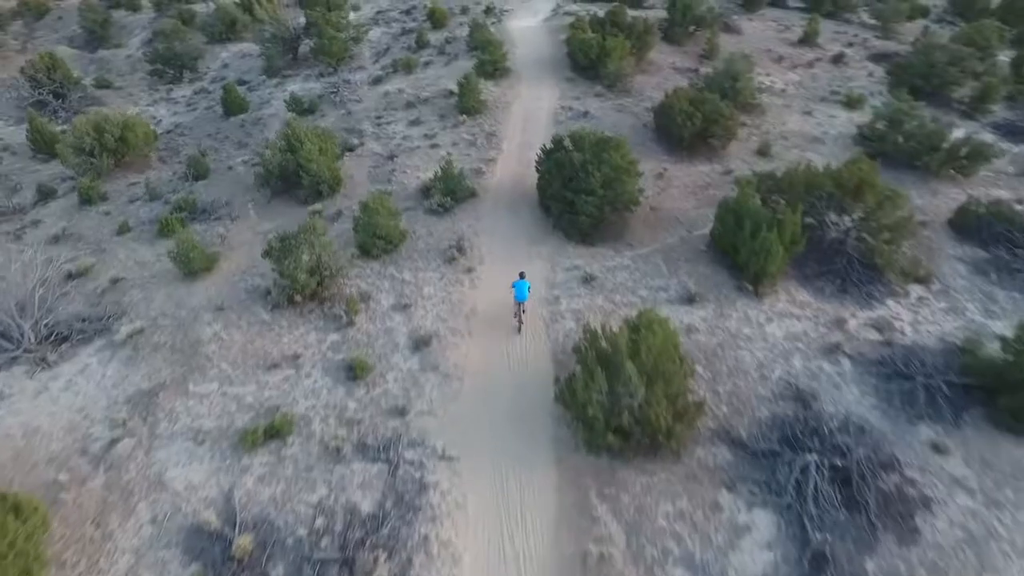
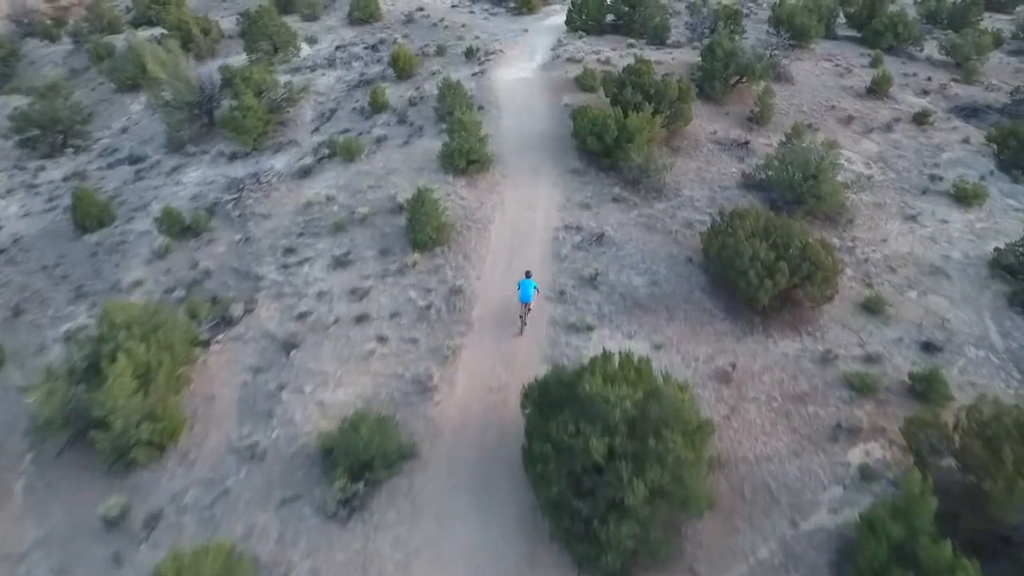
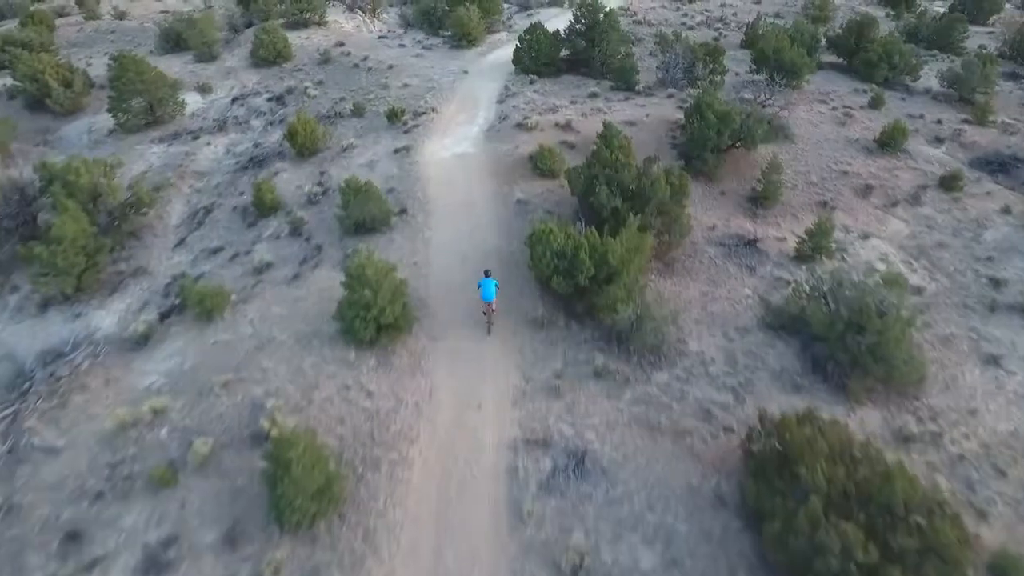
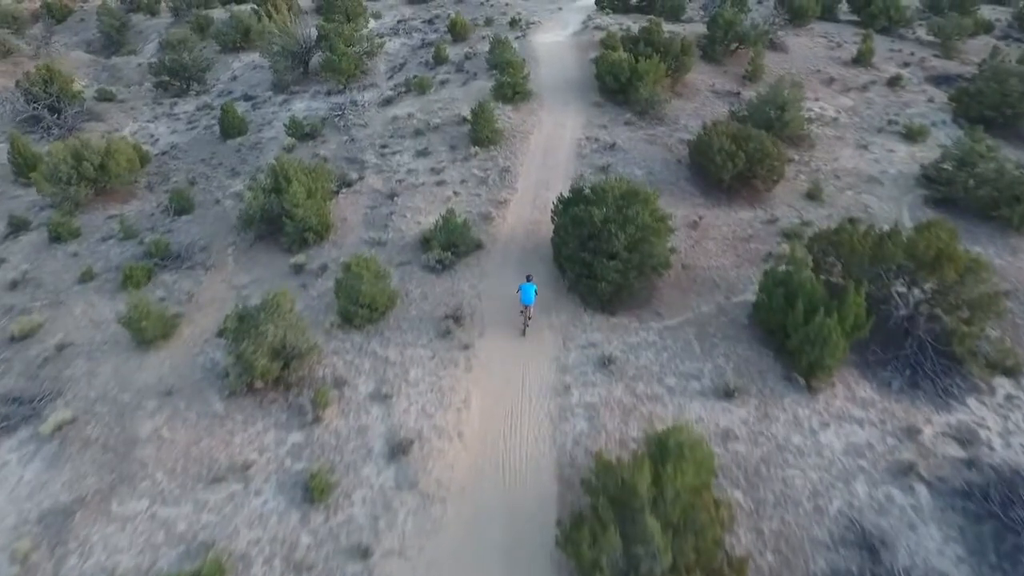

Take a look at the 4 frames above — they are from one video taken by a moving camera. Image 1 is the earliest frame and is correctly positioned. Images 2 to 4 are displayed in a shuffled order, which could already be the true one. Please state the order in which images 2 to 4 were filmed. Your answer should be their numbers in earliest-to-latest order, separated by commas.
4, 2, 3
